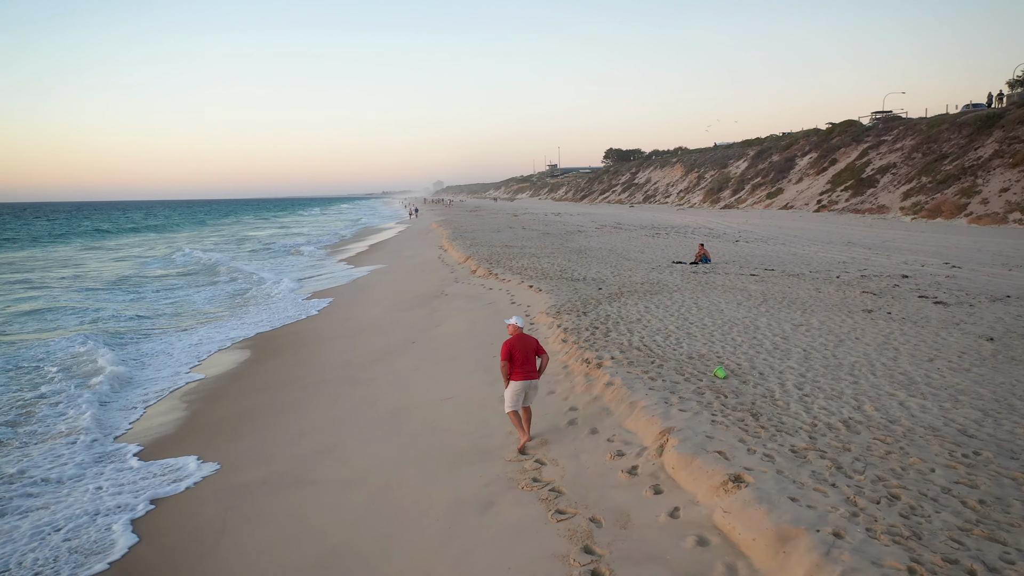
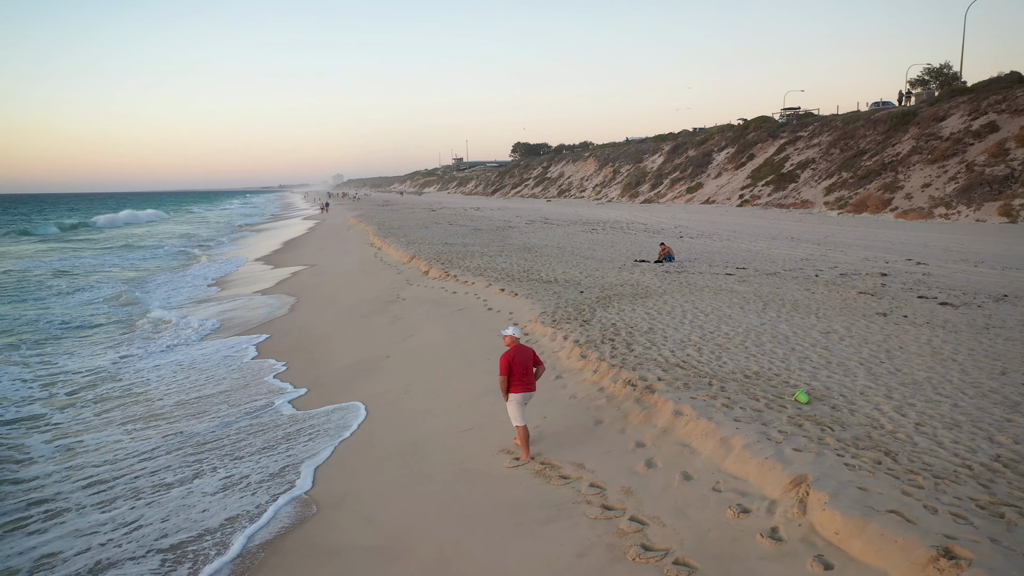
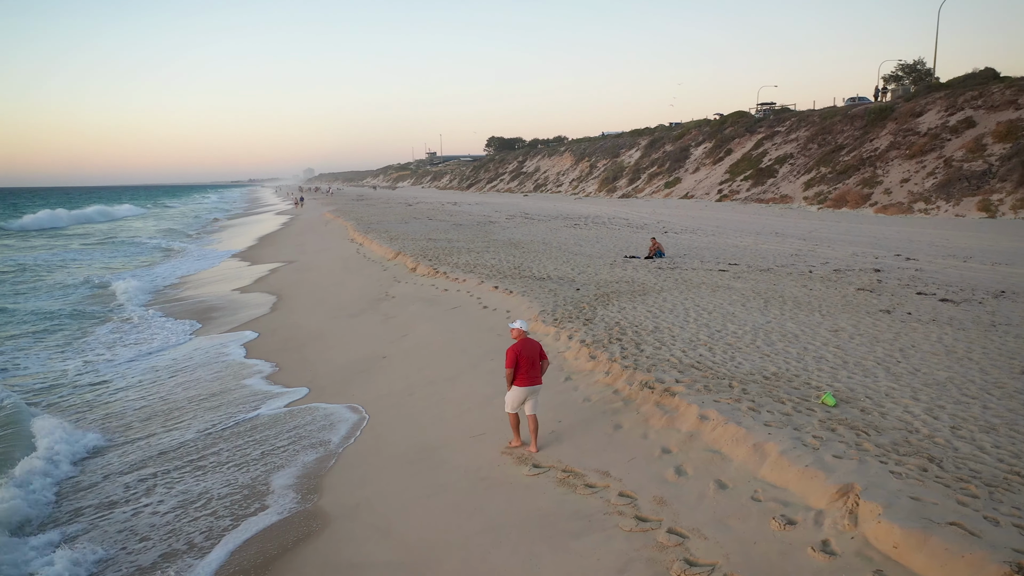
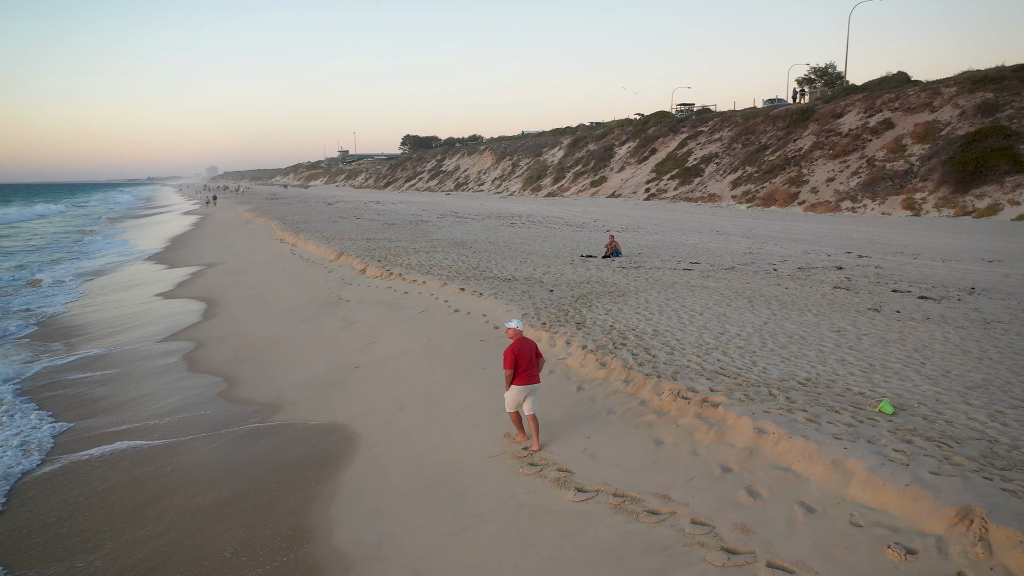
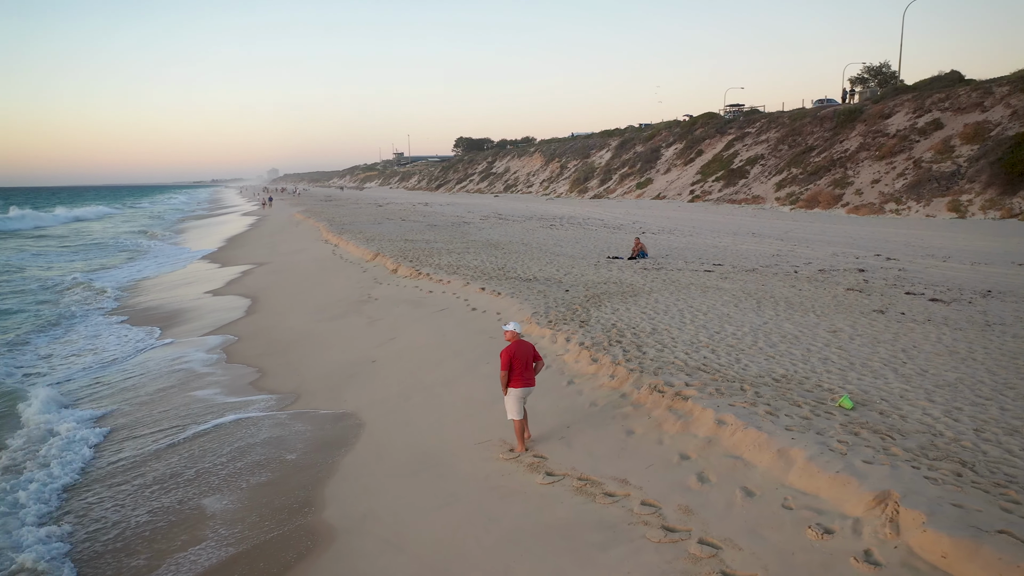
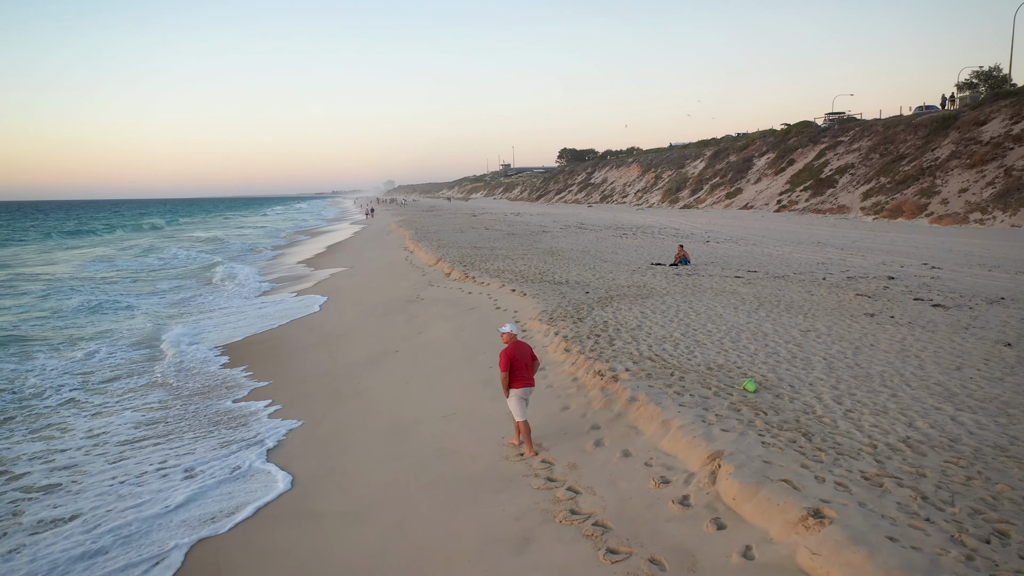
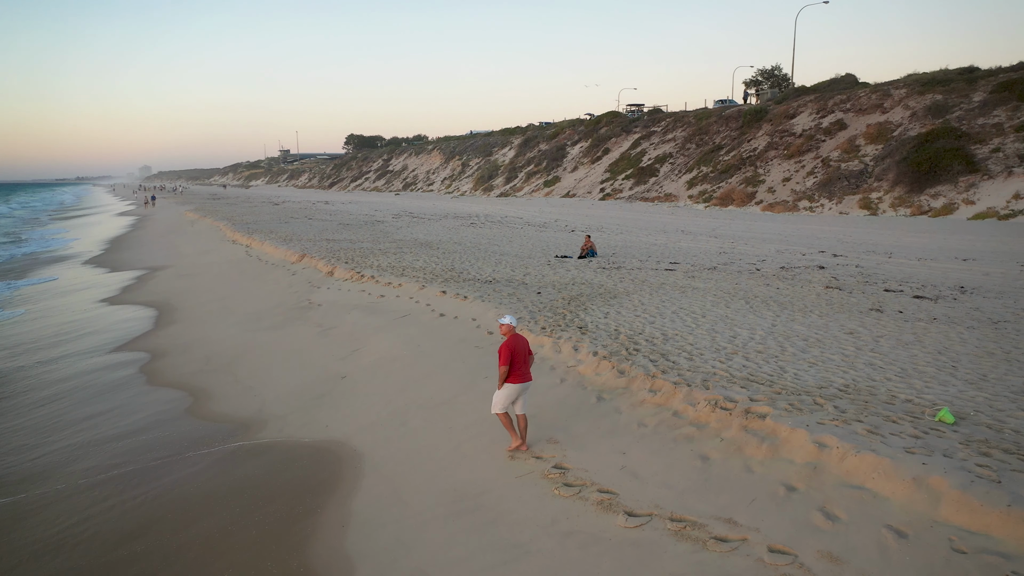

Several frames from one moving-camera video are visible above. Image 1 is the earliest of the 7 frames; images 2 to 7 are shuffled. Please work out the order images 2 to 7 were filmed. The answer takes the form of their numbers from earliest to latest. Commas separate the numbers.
6, 2, 3, 5, 4, 7
